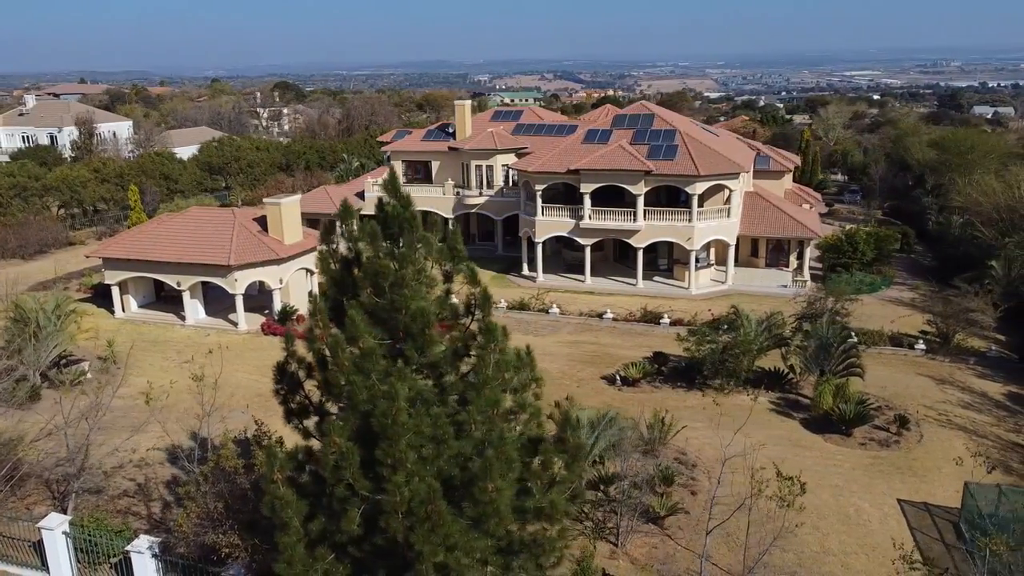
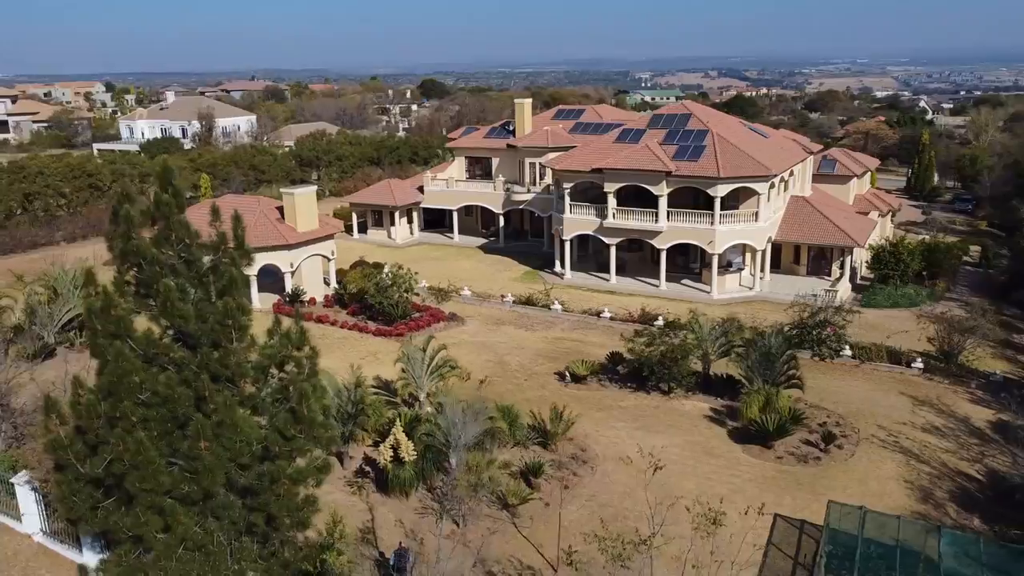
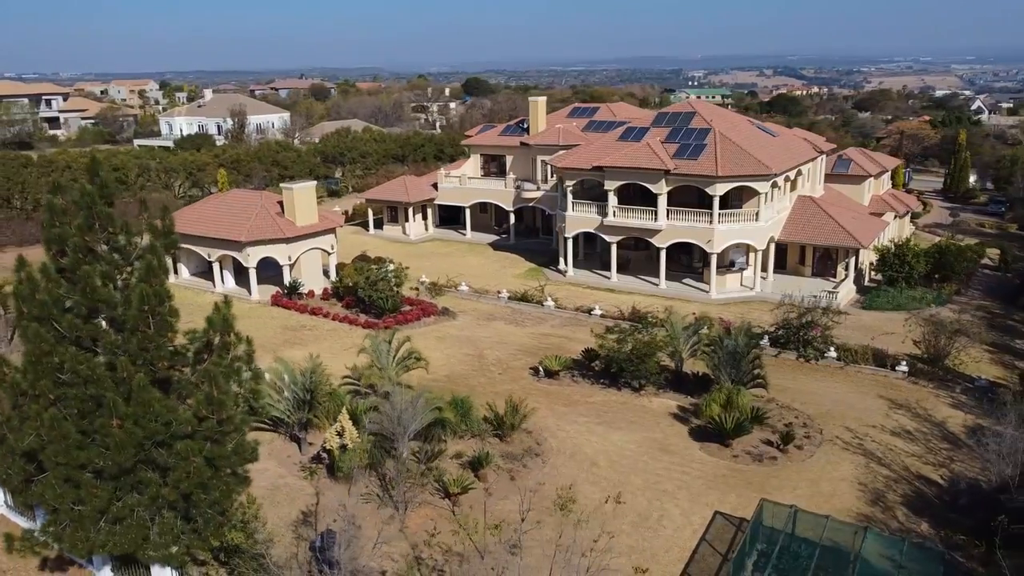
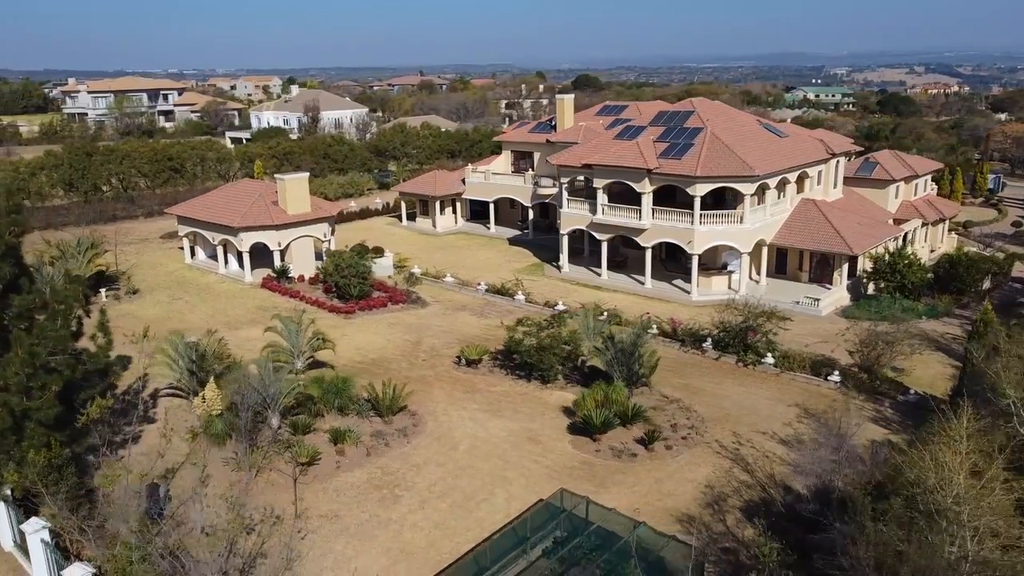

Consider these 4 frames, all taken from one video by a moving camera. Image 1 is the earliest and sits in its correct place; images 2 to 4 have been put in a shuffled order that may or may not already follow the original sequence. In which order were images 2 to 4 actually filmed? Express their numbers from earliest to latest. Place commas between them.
2, 3, 4
